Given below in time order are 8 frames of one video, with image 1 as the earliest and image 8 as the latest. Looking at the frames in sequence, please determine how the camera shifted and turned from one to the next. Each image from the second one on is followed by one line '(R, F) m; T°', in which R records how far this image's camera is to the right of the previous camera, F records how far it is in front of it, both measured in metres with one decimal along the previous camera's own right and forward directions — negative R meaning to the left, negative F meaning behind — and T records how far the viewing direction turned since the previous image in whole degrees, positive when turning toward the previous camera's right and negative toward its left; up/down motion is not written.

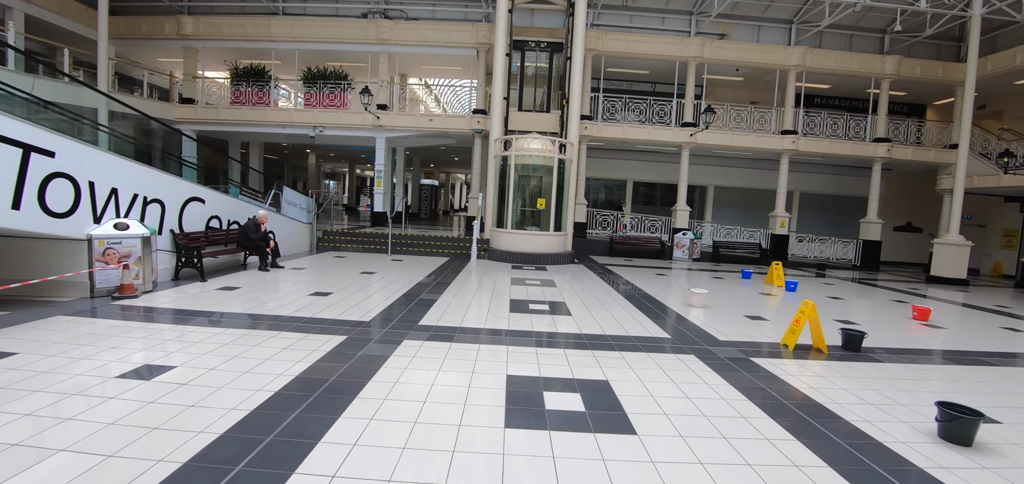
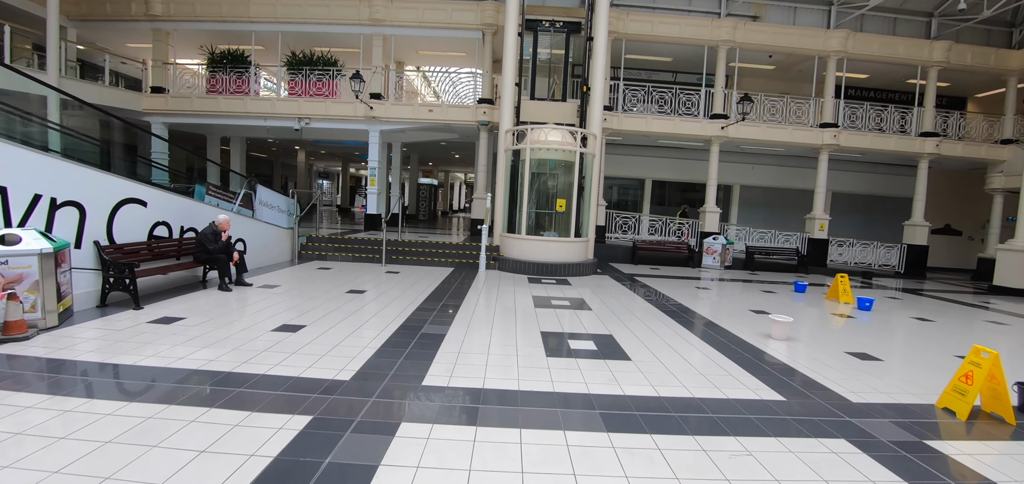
(-0.4, +1.5) m; 0°
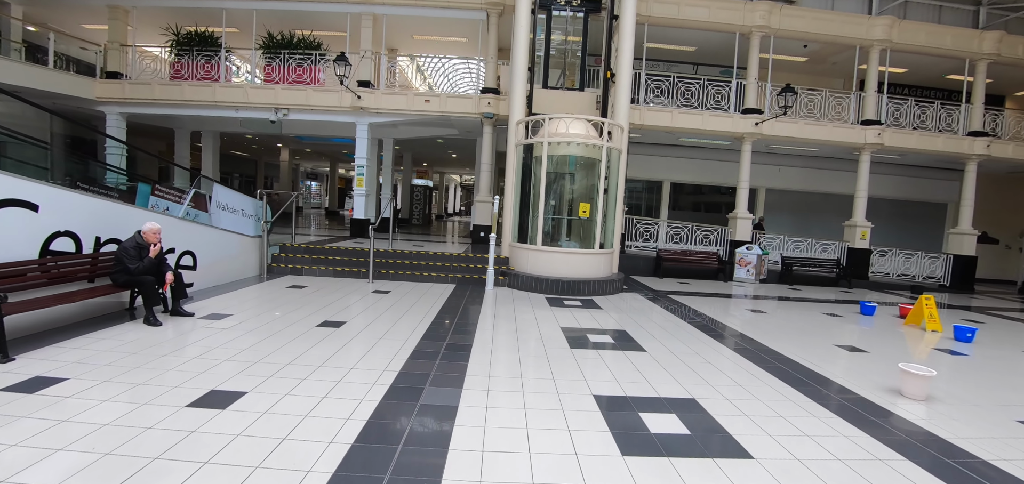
(-0.4, +1.5) m; +1°
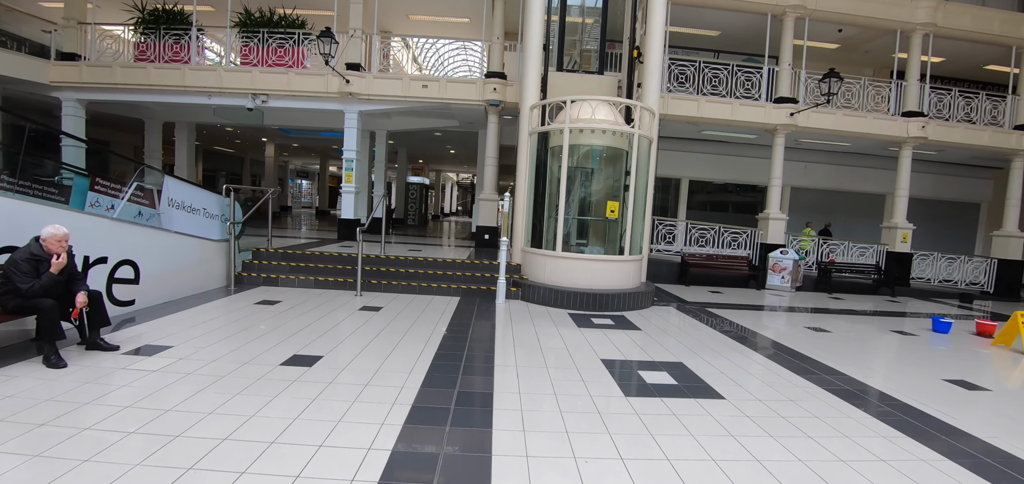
(-0.3, +1.2) m; +1°
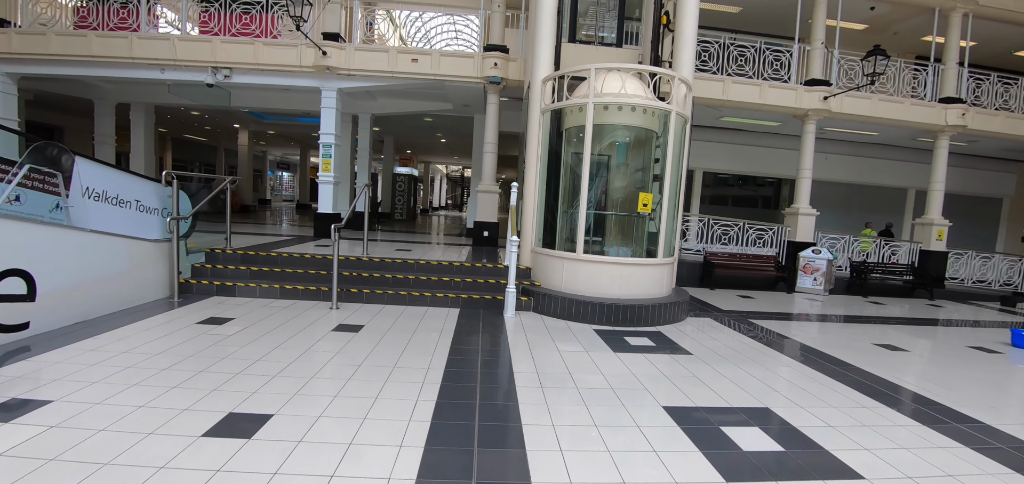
(-0.3, +1.2) m; +2°
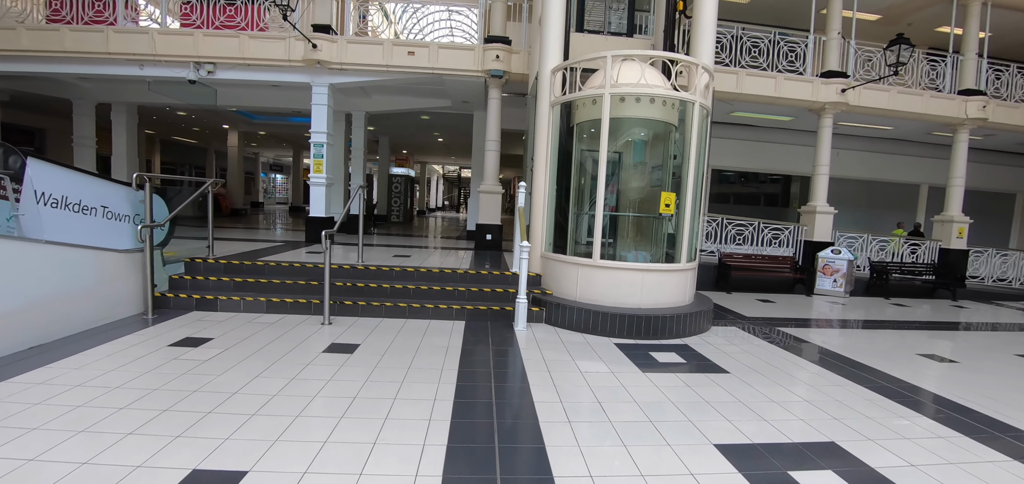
(-0.2, +0.5) m; +1°
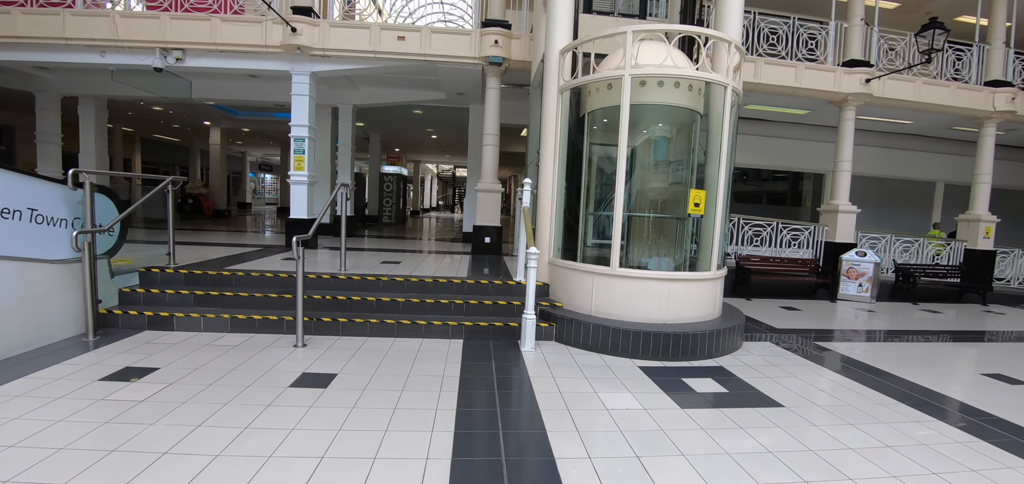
(-0.1, +0.7) m; +1°
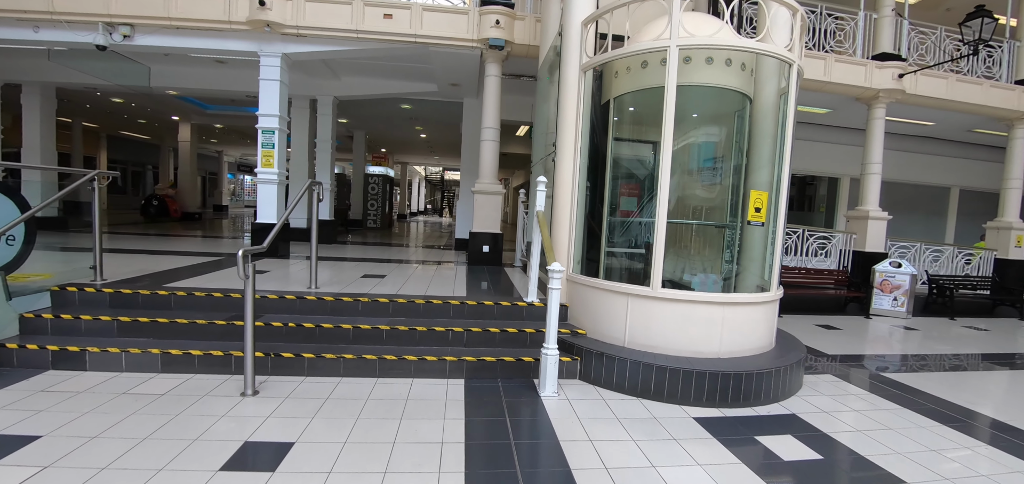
(-0.2, +0.9) m; +2°
